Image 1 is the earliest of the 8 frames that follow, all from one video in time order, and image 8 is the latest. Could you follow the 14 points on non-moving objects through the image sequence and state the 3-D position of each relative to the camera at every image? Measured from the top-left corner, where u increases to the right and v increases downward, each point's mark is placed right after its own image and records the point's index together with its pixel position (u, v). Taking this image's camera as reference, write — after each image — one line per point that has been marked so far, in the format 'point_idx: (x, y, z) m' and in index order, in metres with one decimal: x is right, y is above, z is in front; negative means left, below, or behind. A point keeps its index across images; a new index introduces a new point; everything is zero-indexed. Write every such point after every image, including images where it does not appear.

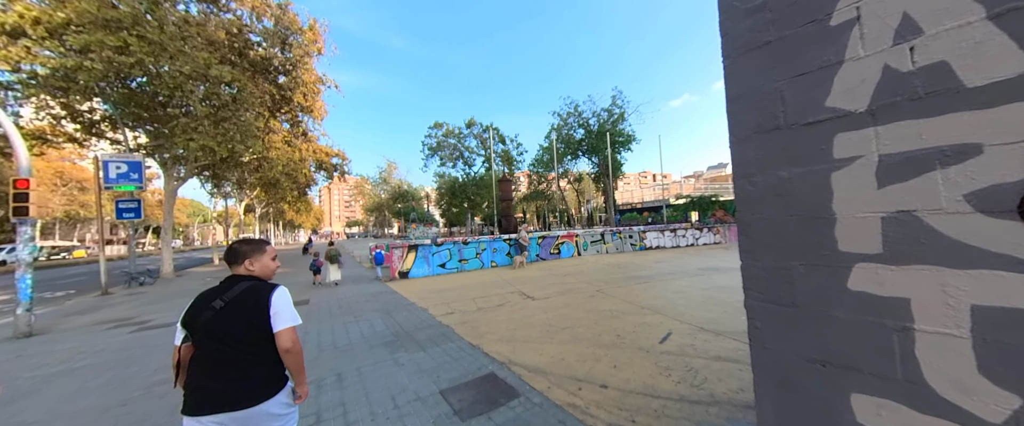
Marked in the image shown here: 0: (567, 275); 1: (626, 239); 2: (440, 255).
0: (+1.6, -1.8, +8.6) m
1: (+5.2, -1.2, +13.5) m
2: (-2.6, -1.5, +10.5) m
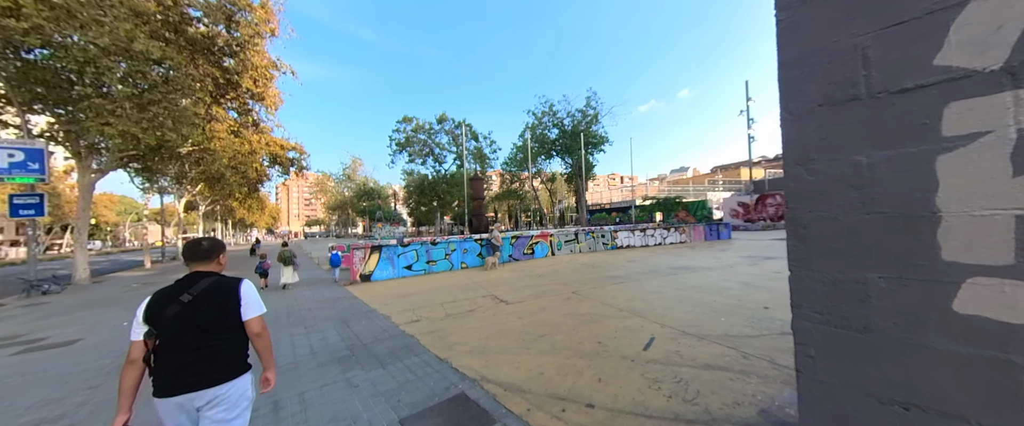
0: (+0.8, -1.8, +8.3) m
1: (+4.0, -1.2, +13.6) m
2: (-3.5, -1.4, +9.8) m
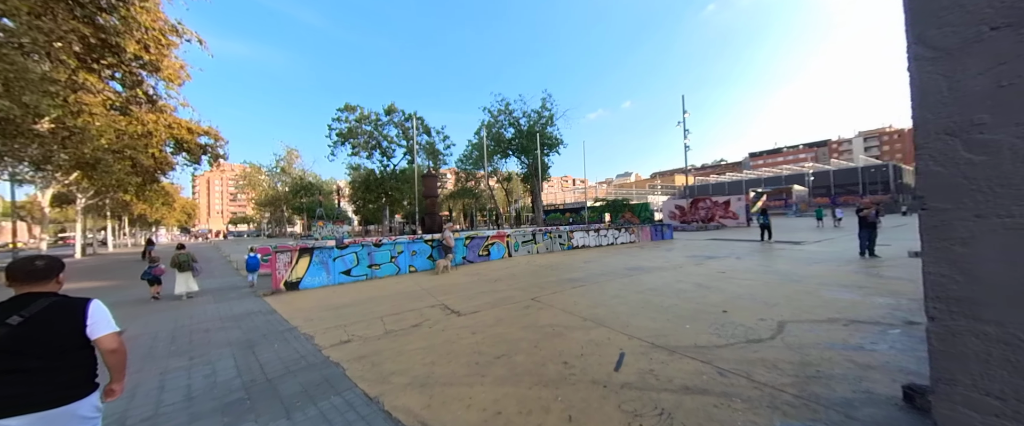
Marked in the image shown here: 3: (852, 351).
0: (-0.4, -1.8, +7.7) m
1: (+2.0, -1.2, +13.4) m
2: (-4.9, -1.4, +8.6) m
3: (+3.5, -1.4, +3.1) m
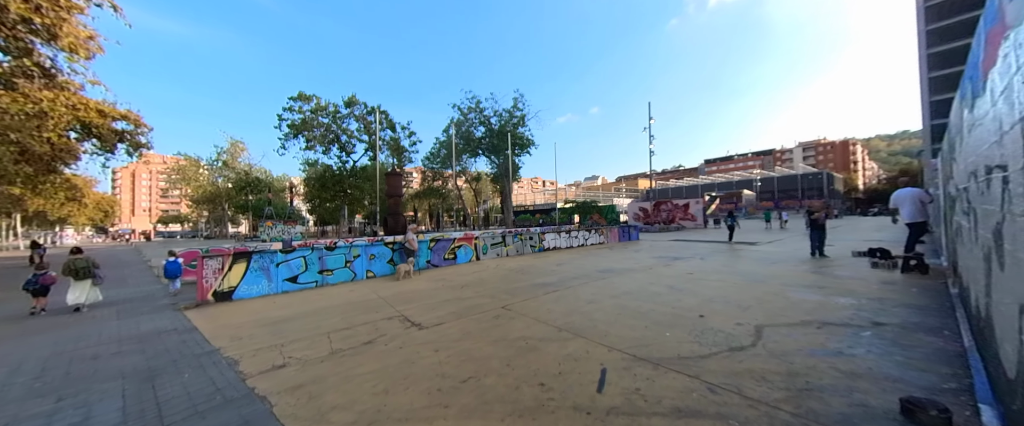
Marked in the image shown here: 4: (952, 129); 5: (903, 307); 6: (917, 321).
0: (-1.1, -1.8, +7.2) m
1: (+0.6, -1.3, +13.1) m
2: (-5.7, -1.4, +7.6) m
3: (+3.2, -1.4, +3.0) m
4: (+5.9, +1.1, +4.0) m
5: (+5.7, -1.4, +4.3) m
6: (+5.2, -1.4, +3.8) m
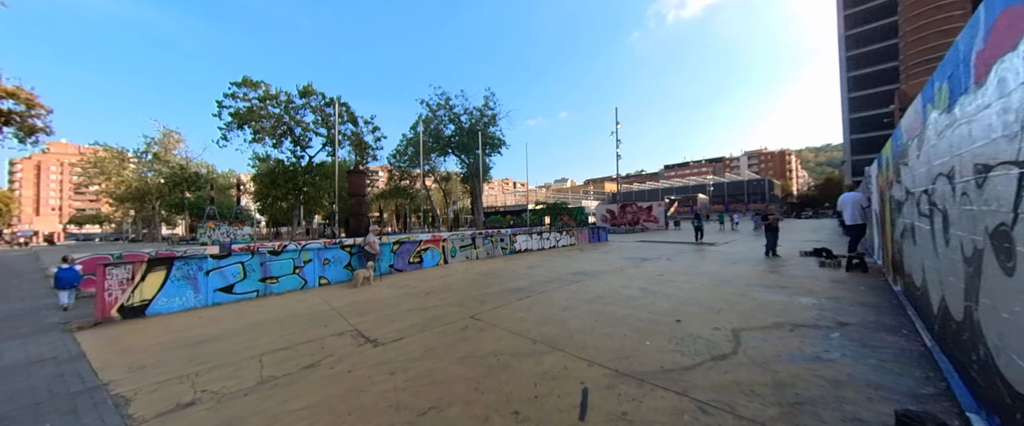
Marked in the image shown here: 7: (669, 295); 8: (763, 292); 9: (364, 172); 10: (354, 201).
0: (-1.8, -1.8, +6.7) m
1: (-0.7, -1.3, +12.7) m
2: (-6.4, -1.4, +6.6) m
3: (+2.9, -1.5, +2.9) m
4: (+5.5, +1.1, +4.2) m
5: (+5.3, -1.4, +4.5) m
6: (+4.8, -1.4, +3.9) m
7: (+2.9, -1.5, +5.5) m
8: (+4.7, -1.5, +5.6) m
9: (-9.9, +2.8, +20.2) m
10: (-10.3, +0.8, +19.3) m
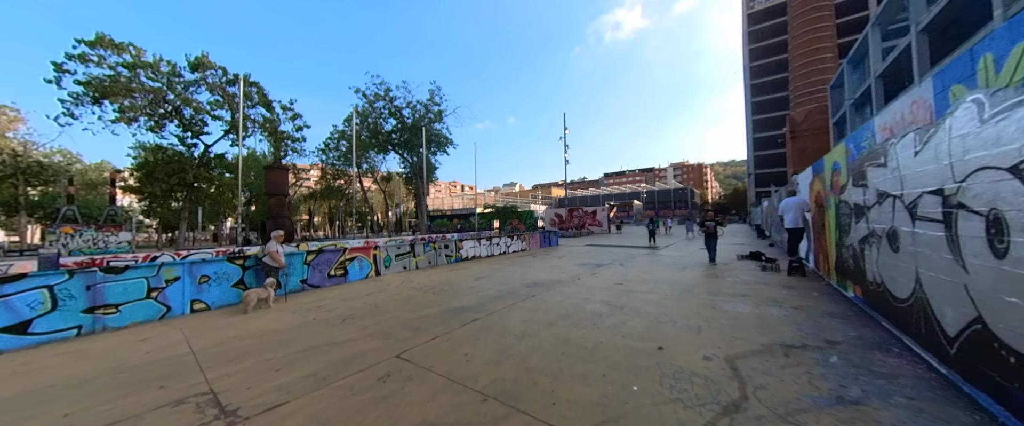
0: (-2.8, -1.8, +5.2) m
1: (-2.8, -1.4, +11.3) m
2: (-7.4, -1.3, +4.3) m
3: (+2.5, -1.5, +2.3) m
4: (+4.8, +1.0, +4.0) m
5: (+4.5, -1.5, +4.2) m
6: (+4.2, -1.5, +3.6) m
7: (+2.0, -1.6, +4.8) m
8: (+3.8, -1.6, +5.2) m
9: (-13.1, +2.7, +17.1) m
10: (-13.3, +0.7, +16.2) m
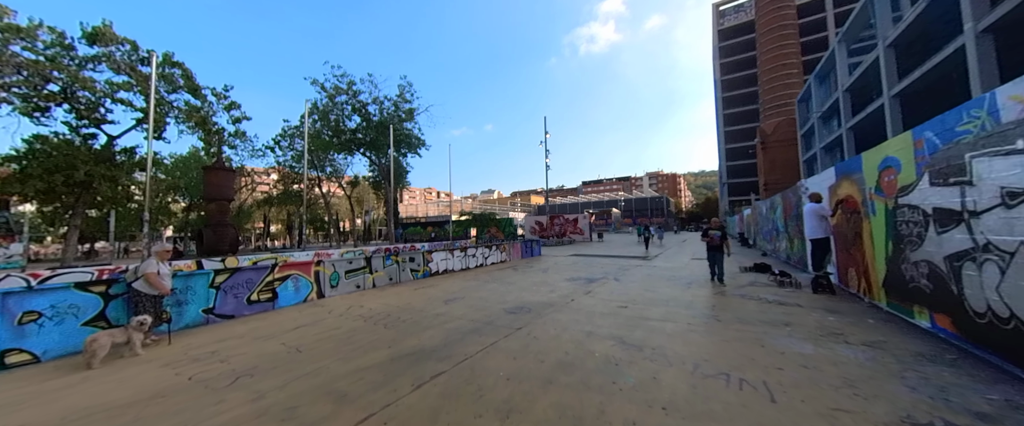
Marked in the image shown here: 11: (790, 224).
0: (-3.1, -1.9, +3.4) m
1: (-3.5, -1.7, +9.6) m
2: (-7.5, -1.4, +2.2) m
3: (+2.5, -1.5, +1.0) m
4: (+4.6, +1.0, +3.0) m
5: (+4.3, -1.5, +3.1) m
6: (+4.0, -1.5, +2.4) m
7: (+1.8, -1.7, +3.5) m
8: (+3.5, -1.6, +4.0) m
9: (-14.2, +2.3, +14.7) m
10: (-14.4, +0.3, +13.7) m
11: (+9.0, -0.4, +9.5) m
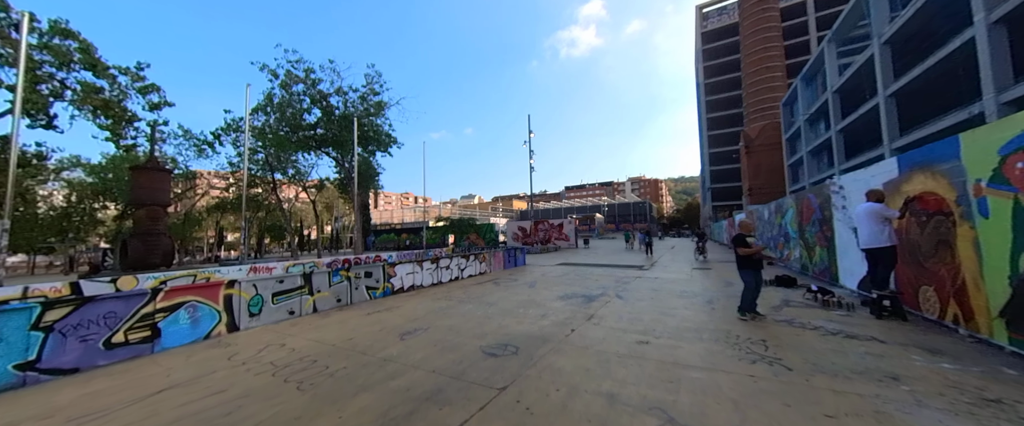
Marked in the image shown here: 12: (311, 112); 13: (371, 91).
0: (-3.2, -1.9, +1.6) m
1: (-4.0, -1.8, +7.8) m
2: (-7.6, -1.3, +0.2) m
3: (+2.5, -1.4, -0.5) m
4: (+4.5, +1.0, +1.7) m
5: (+4.2, -1.5, +1.8) m
6: (+4.0, -1.5, +1.1) m
7: (+1.7, -1.7, +2.0) m
8: (+3.4, -1.6, +2.6) m
9: (-15.0, +2.1, +12.3) m
10: (-15.2, +0.2, +11.2) m
11: (+8.5, -0.5, +8.5) m
12: (-12.2, +6.2, +18.9) m
13: (-8.5, +7.3, +18.0) m
